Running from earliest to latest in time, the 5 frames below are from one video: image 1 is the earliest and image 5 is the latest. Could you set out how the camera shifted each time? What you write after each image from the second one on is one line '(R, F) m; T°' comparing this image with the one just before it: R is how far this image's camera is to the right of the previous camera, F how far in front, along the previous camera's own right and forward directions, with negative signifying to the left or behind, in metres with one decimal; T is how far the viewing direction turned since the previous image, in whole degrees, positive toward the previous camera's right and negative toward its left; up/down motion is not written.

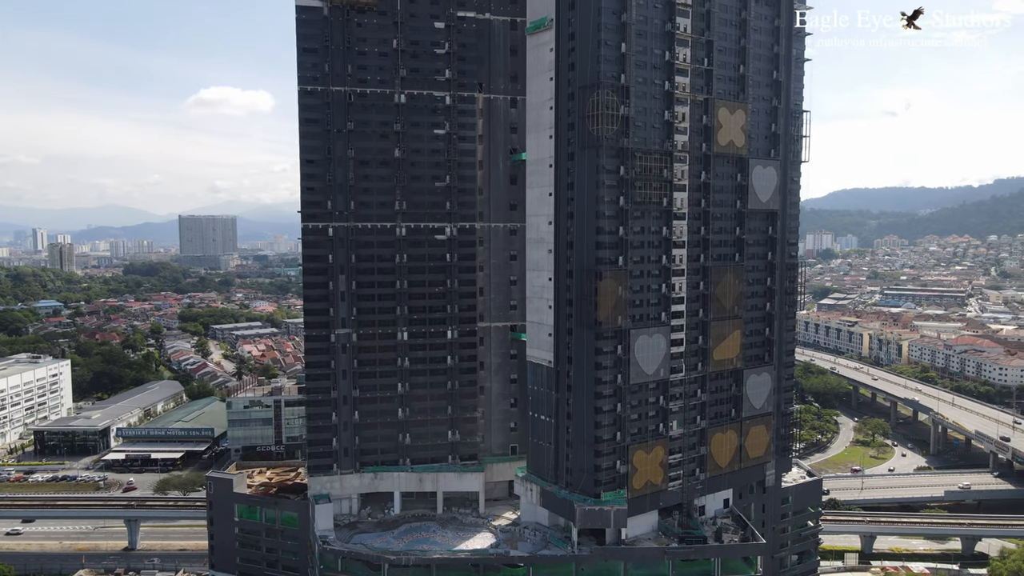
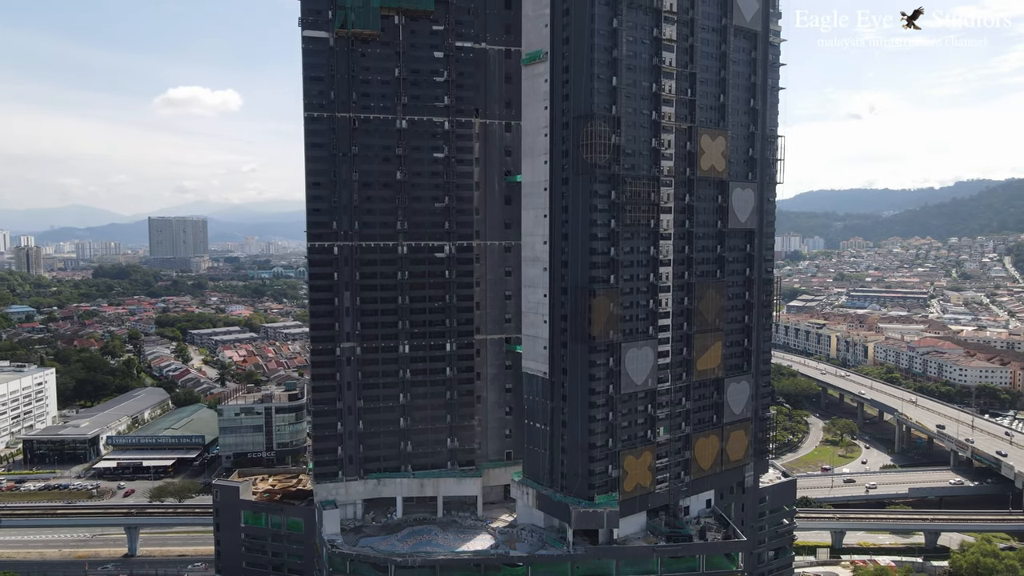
(-1.5, -2.4) m; +2°
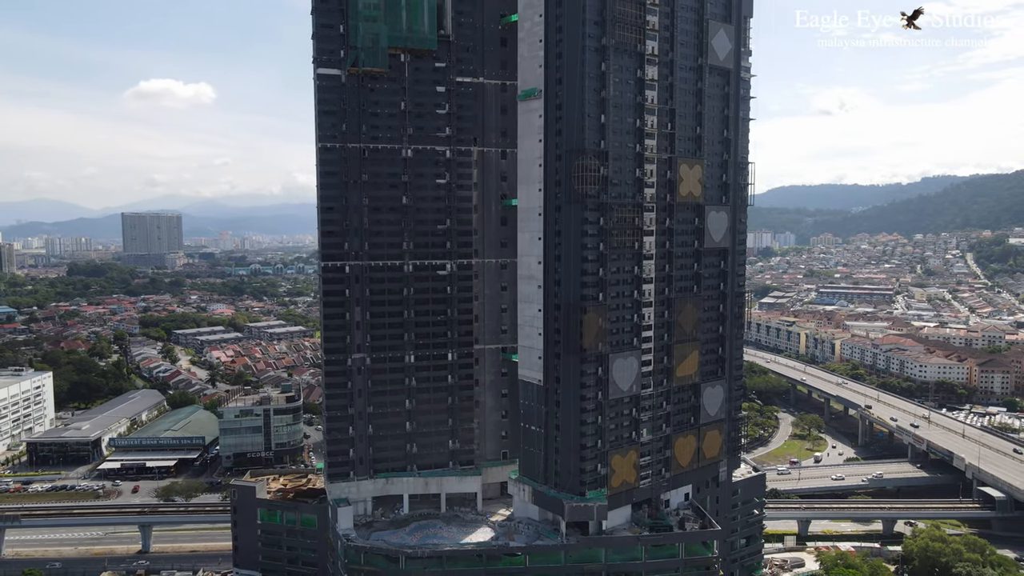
(-1.4, -4.1) m; +2°
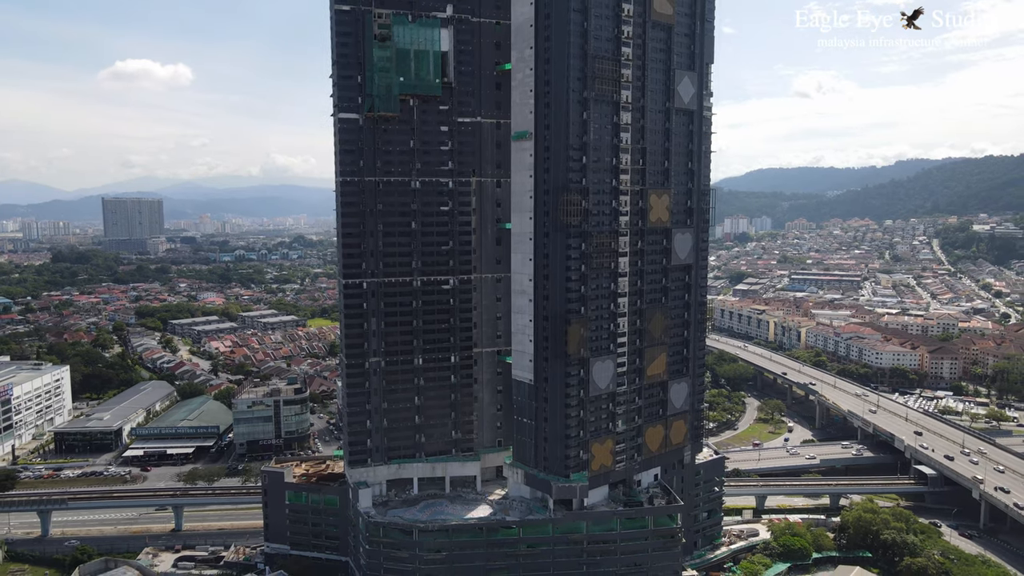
(-1.1, -7.6) m; +2°
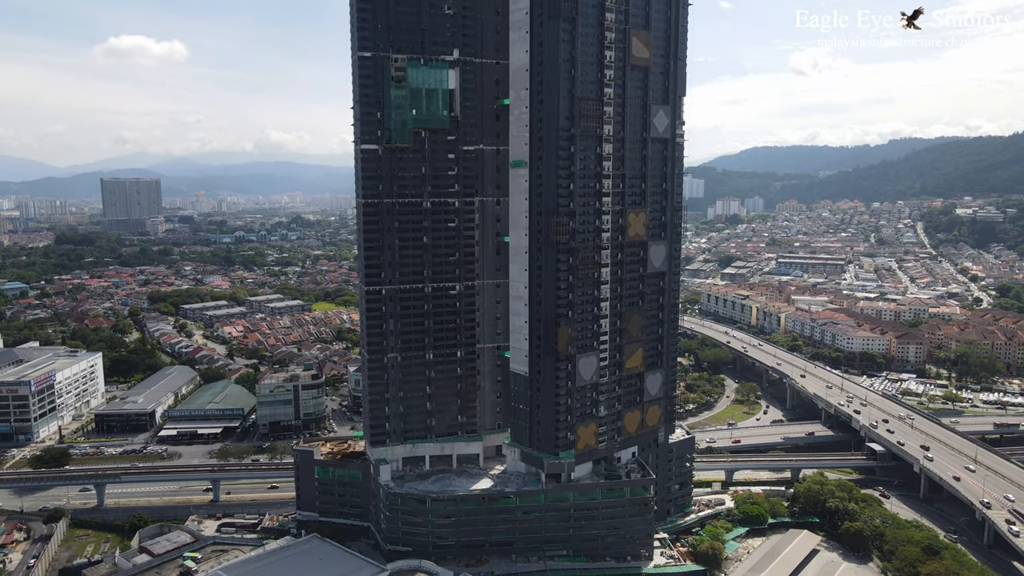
(-0.3, -8.8) m; 0°
